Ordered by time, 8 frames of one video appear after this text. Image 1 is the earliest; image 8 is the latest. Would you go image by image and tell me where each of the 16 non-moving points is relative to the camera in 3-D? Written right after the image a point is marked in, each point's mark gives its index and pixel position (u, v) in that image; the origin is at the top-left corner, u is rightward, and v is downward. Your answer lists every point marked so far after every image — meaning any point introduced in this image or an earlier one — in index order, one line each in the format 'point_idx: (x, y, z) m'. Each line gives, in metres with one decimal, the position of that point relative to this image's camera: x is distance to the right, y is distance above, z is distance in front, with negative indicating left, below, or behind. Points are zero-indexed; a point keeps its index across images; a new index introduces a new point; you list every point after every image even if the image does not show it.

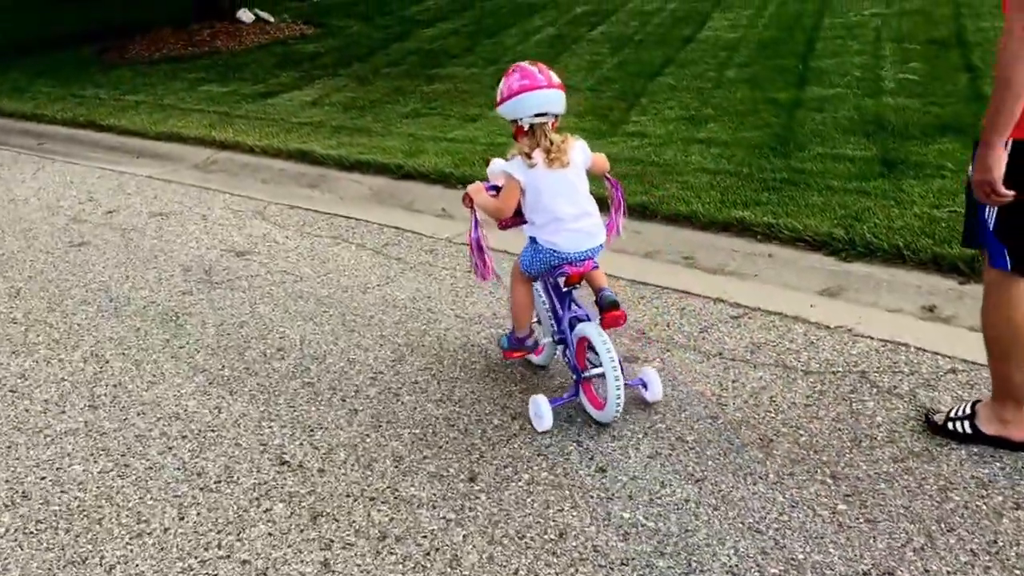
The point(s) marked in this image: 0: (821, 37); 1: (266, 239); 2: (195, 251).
0: (+2.3, +1.9, +9.0) m
1: (-1.1, +0.2, +5.6) m
2: (-1.4, +0.2, +5.4) m
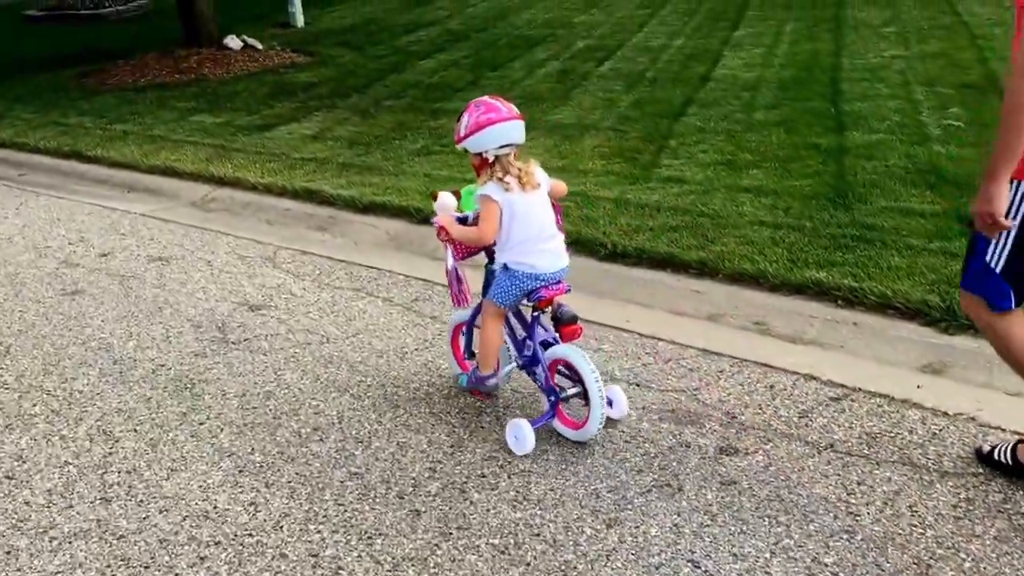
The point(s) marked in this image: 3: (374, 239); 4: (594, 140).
0: (+2.4, +1.5, +8.7) m
1: (-0.9, 0.0, +5.1) m
2: (-1.2, -0.1, +4.9) m
3: (-0.7, +0.2, +5.9) m
4: (+0.5, +0.9, +7.1) m
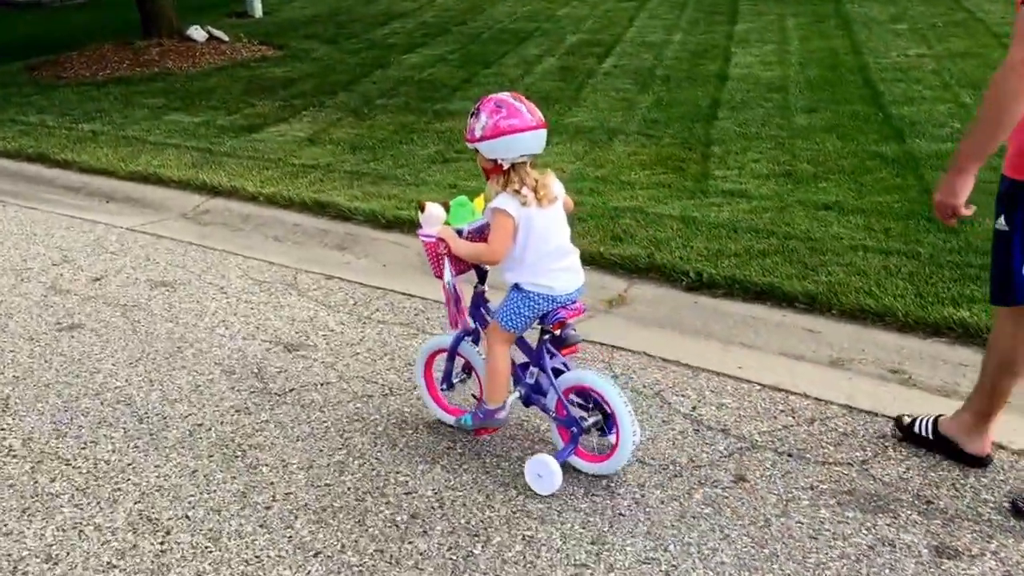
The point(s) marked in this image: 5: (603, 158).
0: (+2.4, +1.4, +8.2) m
1: (-0.7, -0.1, +4.4) m
2: (-1.0, -0.2, +4.2) m
3: (-0.5, +0.1, +5.2) m
4: (+0.6, +0.8, +6.6) m
5: (+0.5, +0.7, +6.3) m
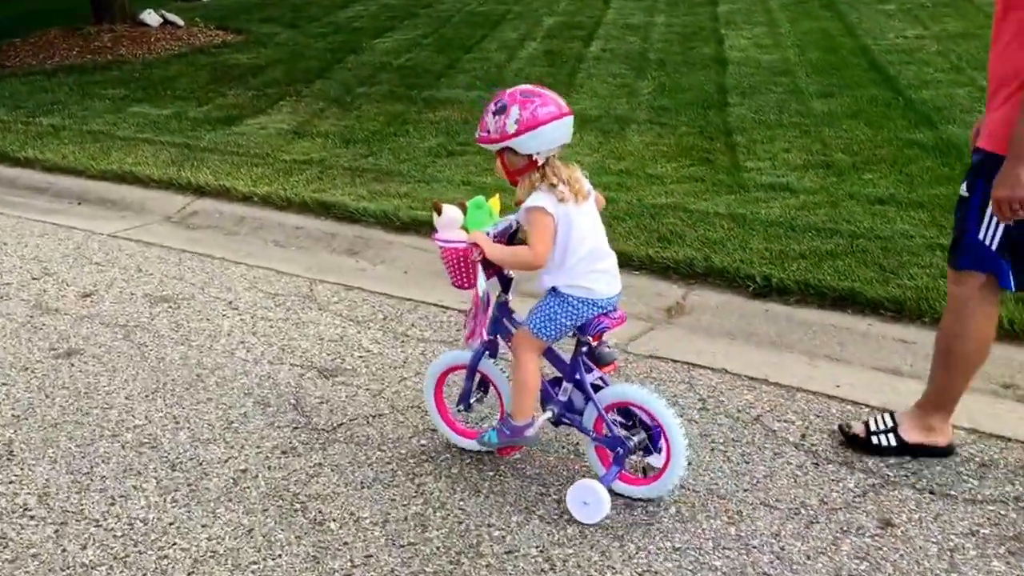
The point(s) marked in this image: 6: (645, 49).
0: (+2.4, +1.5, +7.9) m
1: (-0.5, -0.2, +4.0) m
2: (-0.8, -0.3, +3.8) m
3: (-0.3, +0.1, +4.8) m
4: (+0.7, +0.8, +6.2) m
5: (+0.5, +0.7, +5.9) m
6: (+0.9, +1.6, +8.3) m
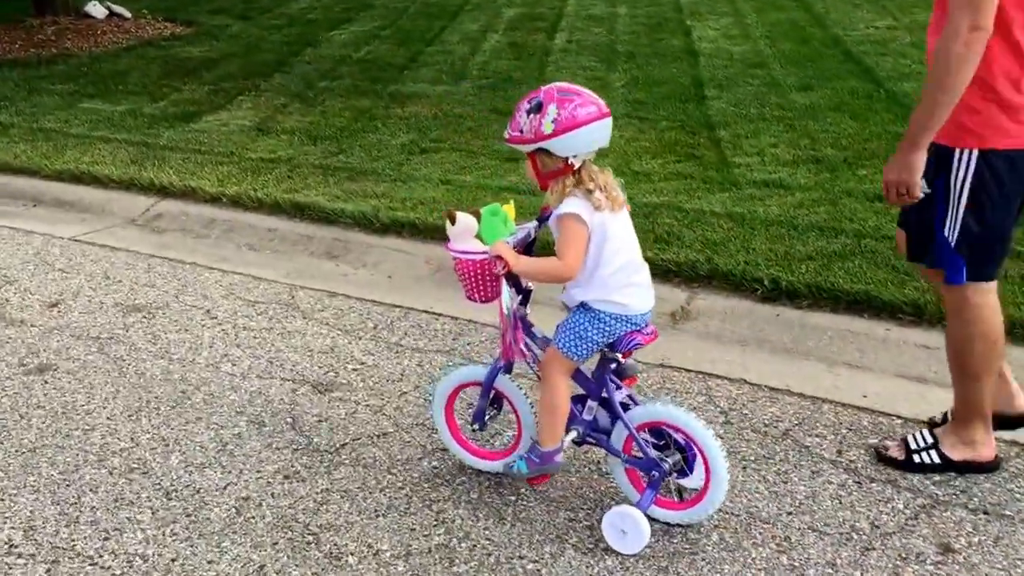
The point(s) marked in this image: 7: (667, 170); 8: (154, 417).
0: (+2.1, +1.6, +7.8) m
1: (-0.5, -0.2, +3.8) m
2: (-0.8, -0.3, +3.6) m
3: (-0.4, +0.1, +4.6) m
4: (+0.5, +0.8, +6.0) m
5: (+0.4, +0.7, +5.7) m
6: (+0.7, +1.6, +8.2) m
7: (+0.6, +0.5, +5.2) m
8: (-1.0, -0.4, +3.4) m
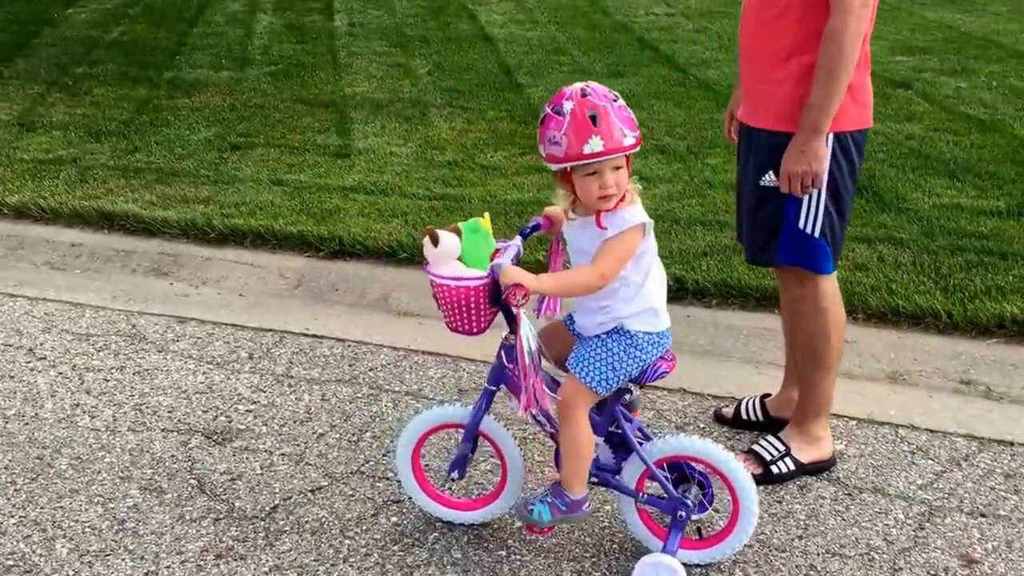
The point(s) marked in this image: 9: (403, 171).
0: (+0.8, +1.7, +7.8) m
1: (-0.8, -0.3, +3.3) m
2: (-1.0, -0.4, +3.1) m
3: (-0.8, 0.0, +4.1) m
4: (-0.3, +0.8, +5.7) m
5: (-0.3, +0.7, +5.4) m
6: (-0.7, +1.7, +7.8) m
7: (0.0, +0.5, +4.9) m
8: (-1.1, -0.5, +2.8) m
9: (-0.4, +0.5, +5.0) m
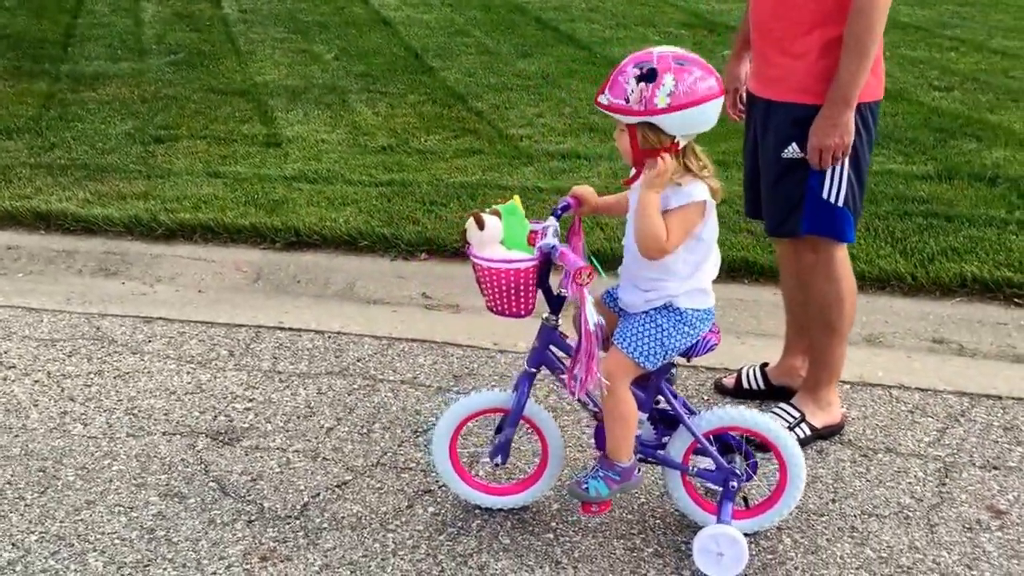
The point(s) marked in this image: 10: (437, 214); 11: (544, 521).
0: (+0.1, +1.8, +7.8) m
1: (-0.8, -0.3, +3.2) m
2: (-0.9, -0.4, +2.9) m
3: (-0.9, 0.0, +4.0) m
4: (-0.7, +0.9, +5.6) m
5: (-0.6, +0.7, +5.3) m
6: (-1.4, +1.7, +7.7) m
7: (-0.2, +0.5, +4.9) m
8: (-1.1, -0.5, +2.7) m
9: (-0.7, +0.5, +4.9) m
10: (-0.3, +0.3, +4.3) m
11: (+0.1, -0.5, +2.6) m
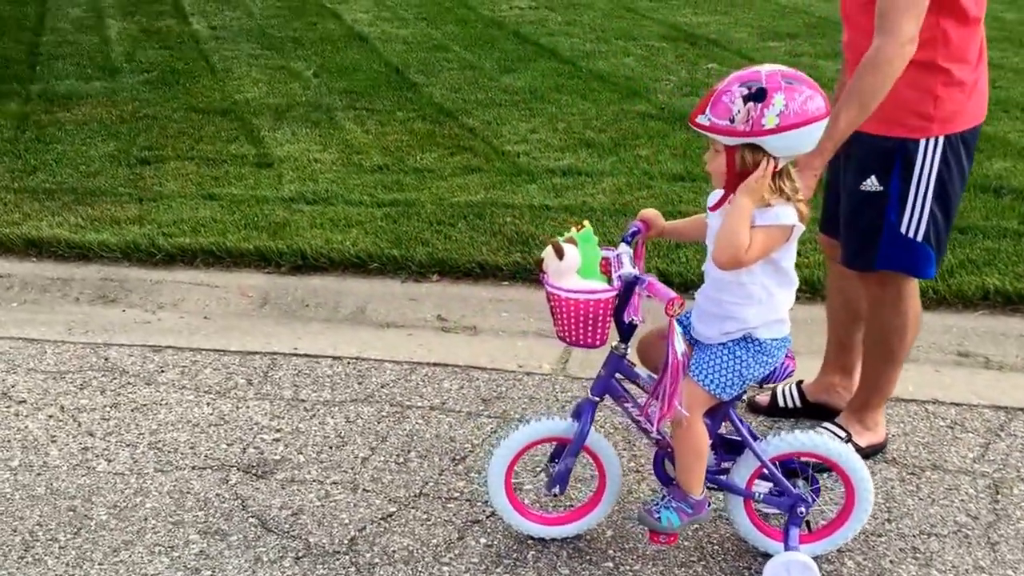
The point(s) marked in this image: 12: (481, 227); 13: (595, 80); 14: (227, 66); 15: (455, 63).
0: (0.0, +1.7, +7.8) m
1: (-0.7, -0.3, +3.1) m
2: (-0.8, -0.4, +2.8) m
3: (-0.9, 0.0, +3.9) m
4: (-0.7, +0.8, +5.5) m
5: (-0.7, +0.6, +5.2) m
6: (-1.5, +1.6, +7.5) m
7: (-0.2, +0.5, +4.8) m
8: (-1.0, -0.5, +2.6) m
9: (-0.7, +0.4, +4.8) m
10: (-0.2, +0.2, +4.2) m
11: (+0.2, -0.5, +2.5) m
12: (-0.1, +0.2, +4.2) m
13: (+0.4, +1.1, +6.3) m
14: (-1.6, +1.2, +6.6) m
15: (-0.3, +1.2, +6.6) m
